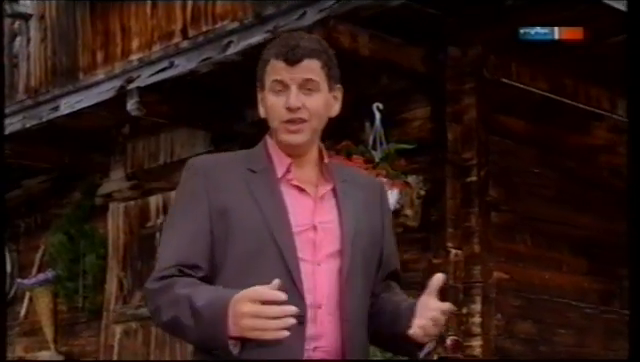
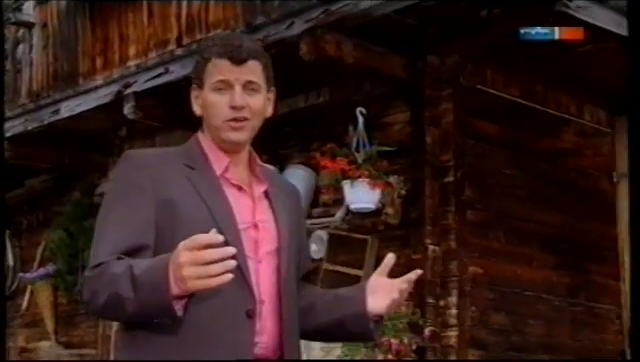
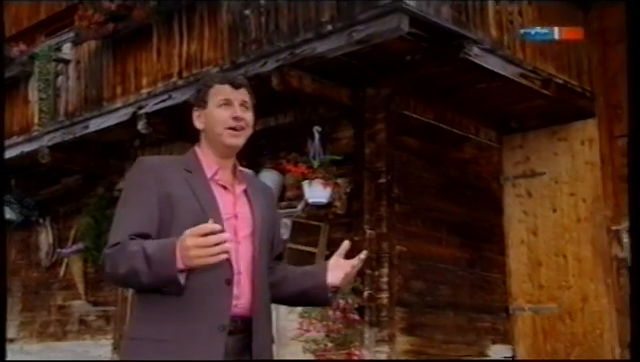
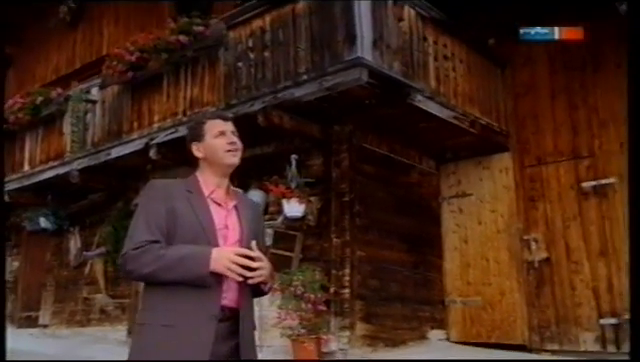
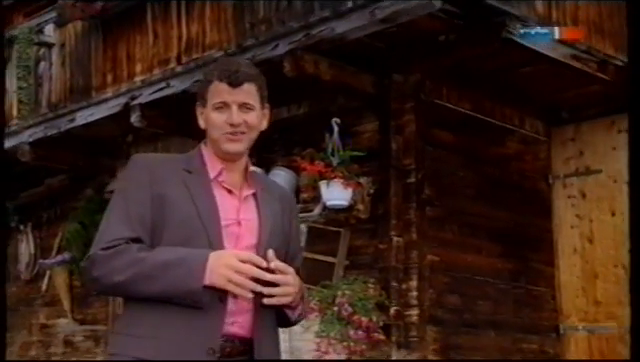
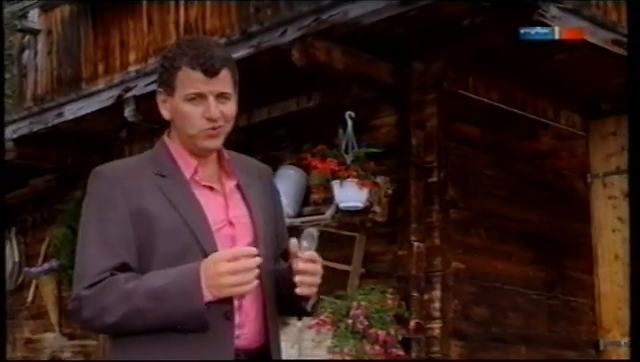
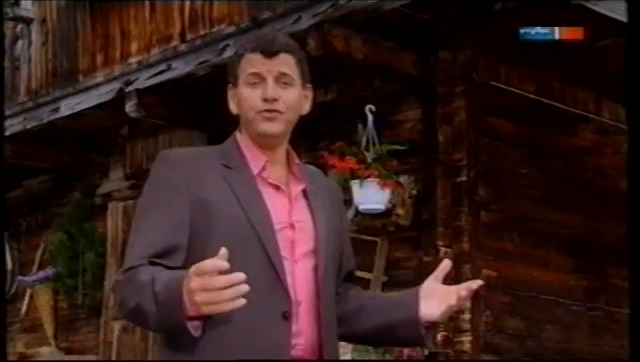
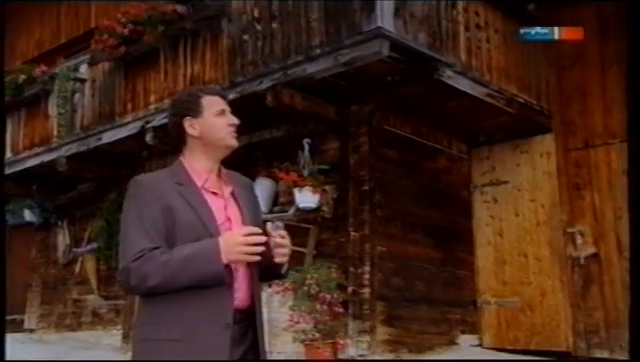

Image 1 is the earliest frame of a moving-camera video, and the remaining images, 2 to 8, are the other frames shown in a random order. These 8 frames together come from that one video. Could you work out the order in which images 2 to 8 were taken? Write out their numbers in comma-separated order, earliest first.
7, 2, 6, 5, 3, 8, 4
